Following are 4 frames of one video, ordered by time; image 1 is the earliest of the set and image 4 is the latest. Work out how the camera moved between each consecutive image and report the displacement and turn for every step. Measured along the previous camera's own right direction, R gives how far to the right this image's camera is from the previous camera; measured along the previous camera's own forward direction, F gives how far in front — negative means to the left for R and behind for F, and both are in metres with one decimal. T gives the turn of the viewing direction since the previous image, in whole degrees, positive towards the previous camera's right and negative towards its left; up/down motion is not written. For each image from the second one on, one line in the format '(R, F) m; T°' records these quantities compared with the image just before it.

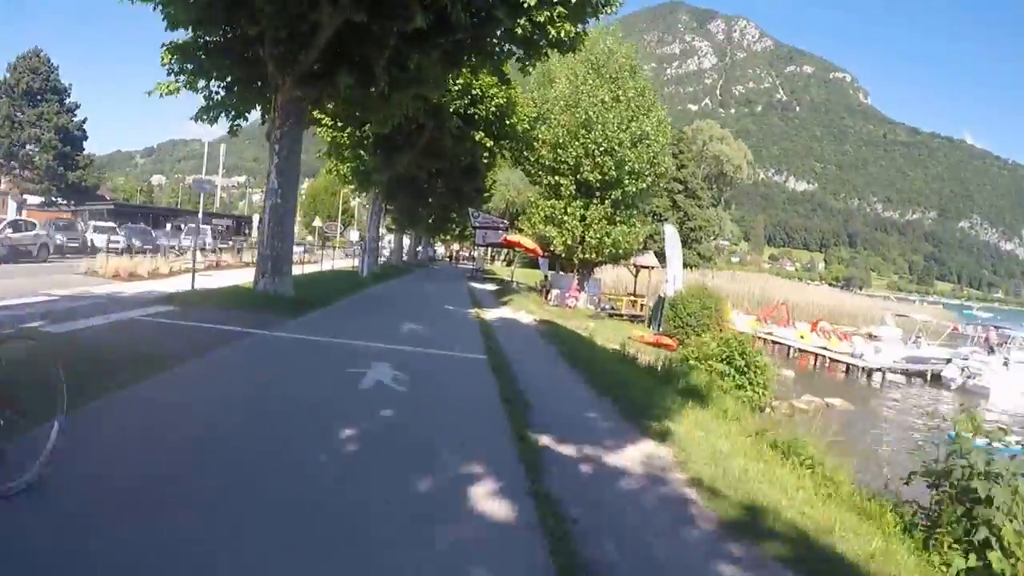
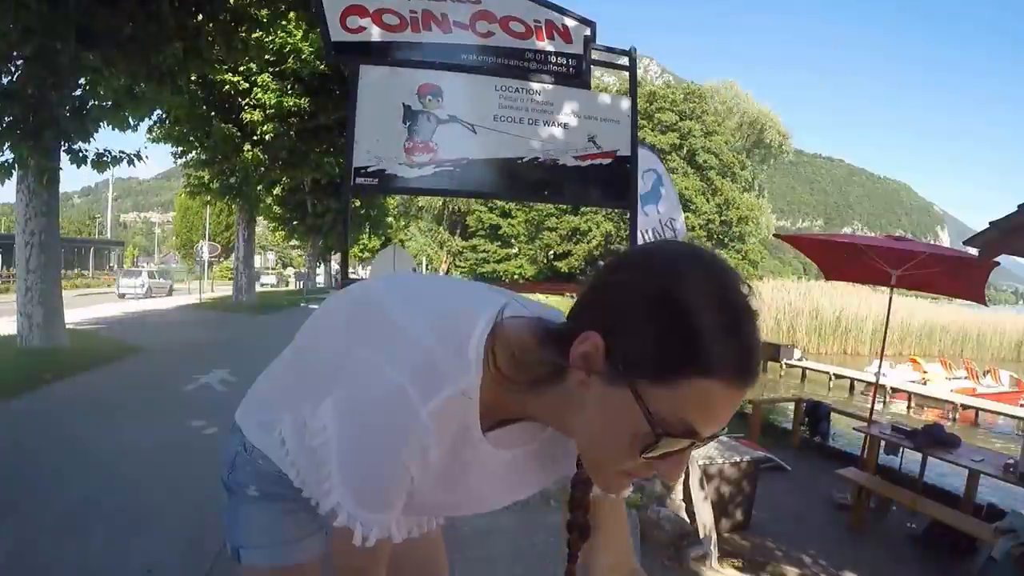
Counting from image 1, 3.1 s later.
(-0.8, +18.8) m; +6°
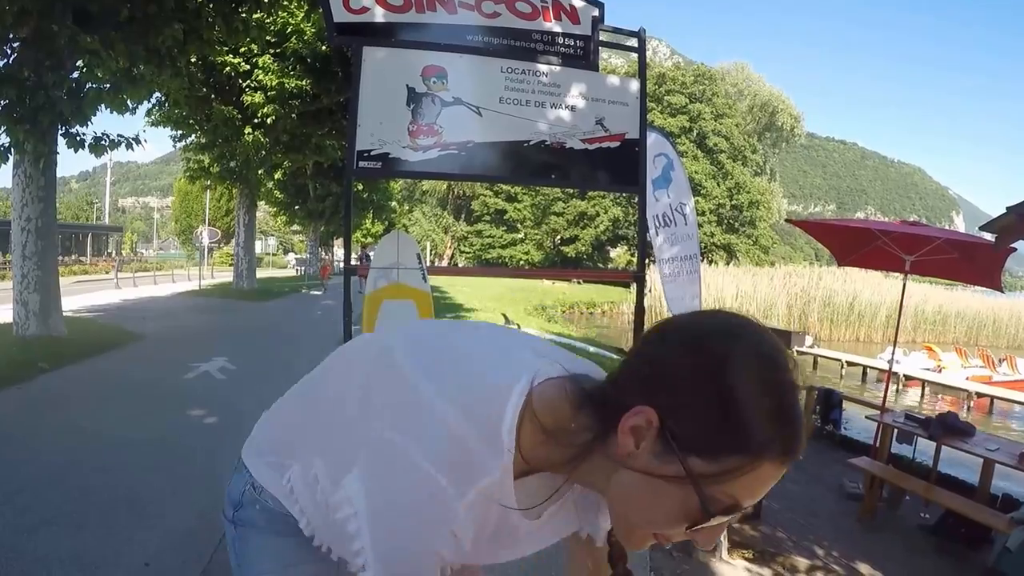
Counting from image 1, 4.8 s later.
(0.0, +0.1) m; -1°
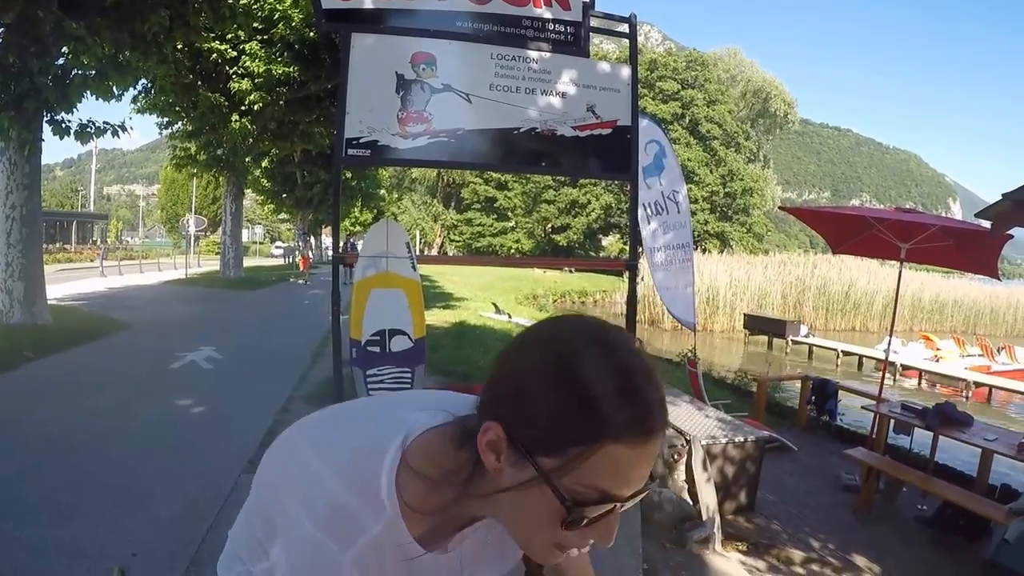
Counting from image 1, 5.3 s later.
(0.0, +0.1) m; 0°
